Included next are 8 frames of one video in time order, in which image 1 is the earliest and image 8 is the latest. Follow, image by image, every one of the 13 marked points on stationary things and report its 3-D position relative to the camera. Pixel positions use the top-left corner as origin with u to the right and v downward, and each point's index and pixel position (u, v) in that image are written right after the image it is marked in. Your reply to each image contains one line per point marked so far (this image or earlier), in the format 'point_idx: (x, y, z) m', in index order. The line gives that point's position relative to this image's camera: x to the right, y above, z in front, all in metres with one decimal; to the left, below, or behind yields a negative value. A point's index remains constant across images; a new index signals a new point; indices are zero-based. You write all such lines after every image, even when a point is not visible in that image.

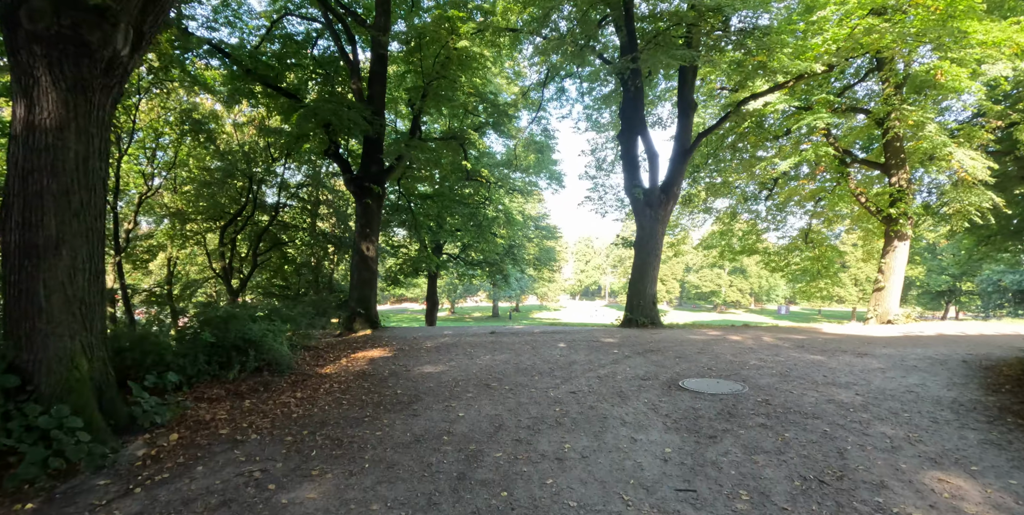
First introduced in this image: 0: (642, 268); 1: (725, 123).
0: (+2.7, -0.2, +11.3) m
1: (+4.9, +3.1, +12.4) m
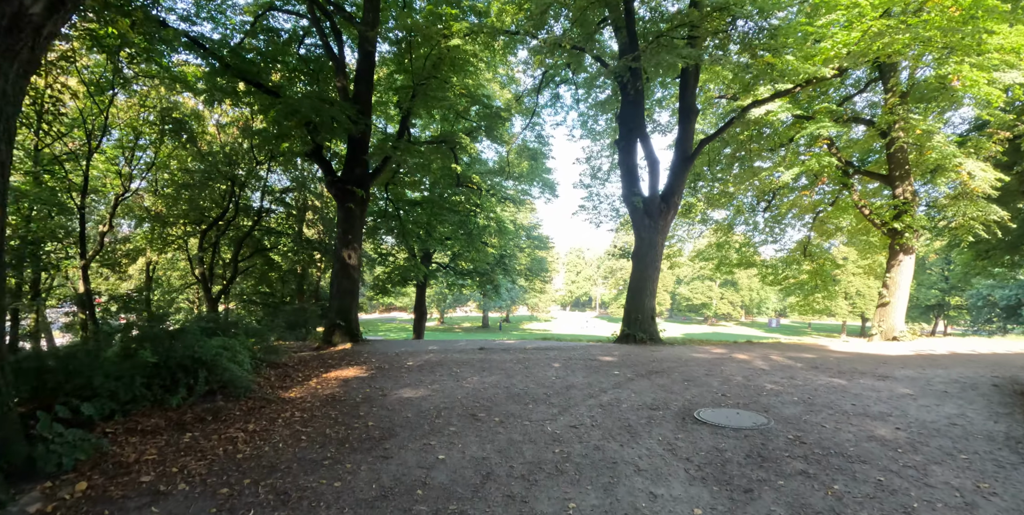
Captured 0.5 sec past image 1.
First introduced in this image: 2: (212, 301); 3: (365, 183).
0: (+2.5, -0.4, +10.7) m
1: (+4.7, +2.8, +11.9) m
2: (-10.7, -1.5, +19.5) m
3: (-3.0, +1.5, +11.0) m
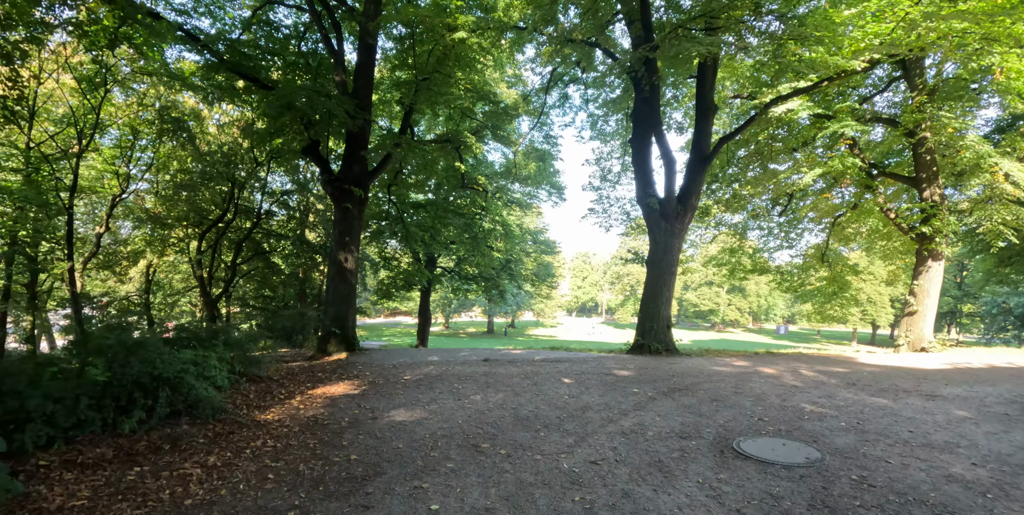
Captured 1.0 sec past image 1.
0: (+2.6, -0.5, +10.0) m
1: (+4.9, +2.7, +11.2) m
2: (-10.5, -1.6, +19.0) m
3: (-2.8, +1.4, +10.4) m
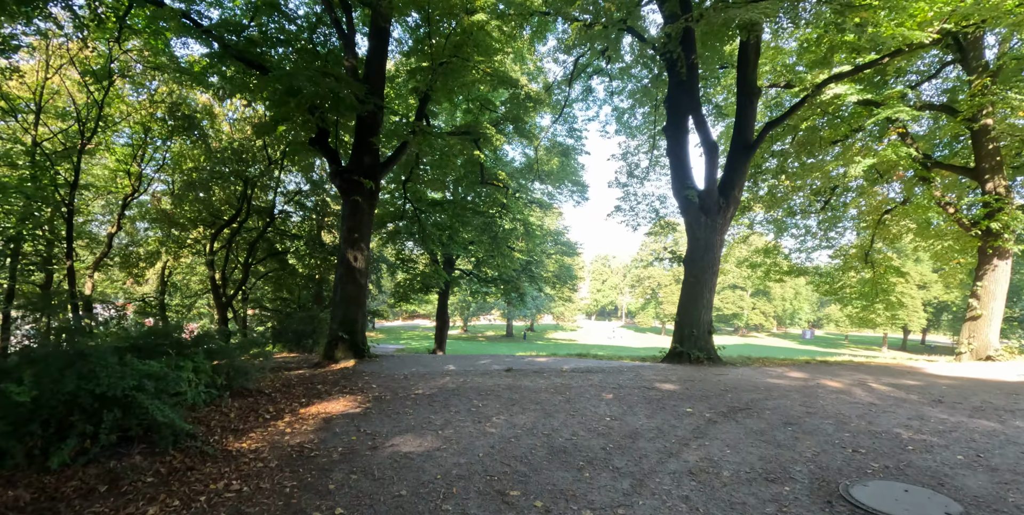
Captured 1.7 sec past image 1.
0: (+3.0, -0.5, +9.1) m
1: (+5.3, +2.7, +10.2) m
2: (-9.8, -1.6, +18.5) m
3: (-2.4, +1.5, +9.7) m
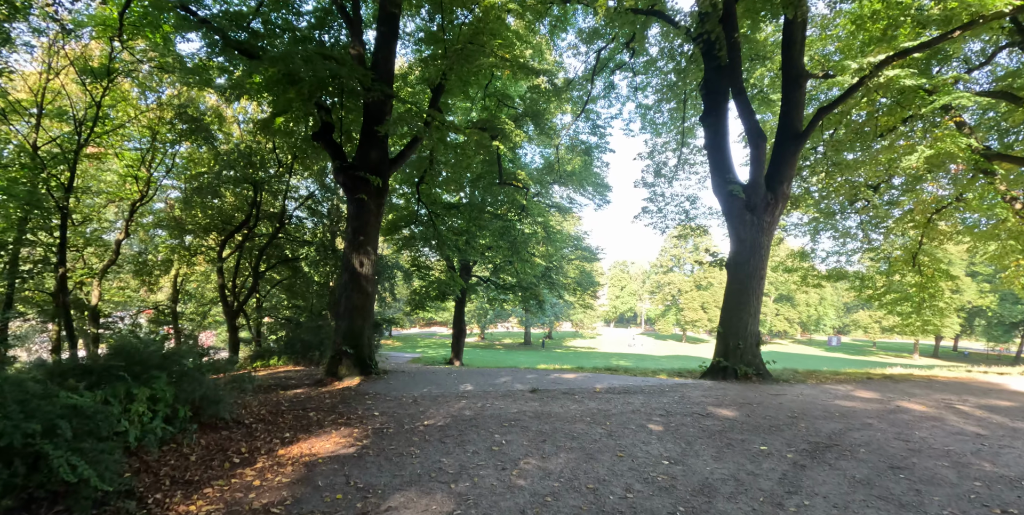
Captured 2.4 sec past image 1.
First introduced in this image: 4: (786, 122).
0: (+3.4, -0.5, +8.1) m
1: (+5.7, +2.7, +9.2) m
2: (-9.2, -1.8, +17.9) m
3: (-2.1, +1.4, +8.9) m
4: (+4.2, +2.1, +8.4) m
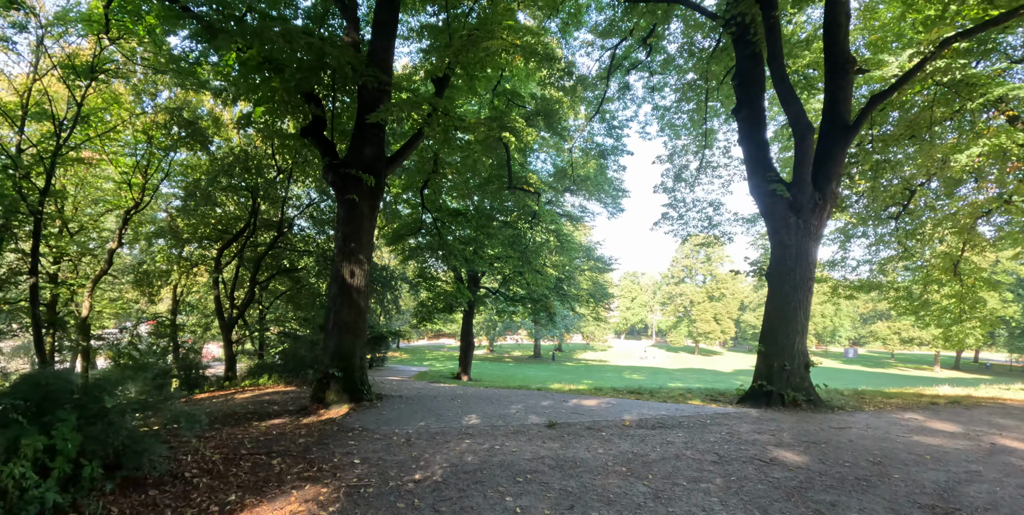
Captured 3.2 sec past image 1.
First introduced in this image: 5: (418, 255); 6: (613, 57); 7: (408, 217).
0: (+3.5, -0.7, +7.1) m
1: (+5.9, +2.5, +8.3) m
2: (-8.9, -2.2, +17.1) m
3: (-1.9, +1.2, +8.0) m
4: (+4.4, +2.0, +7.5) m
5: (-2.6, +0.1, +14.8) m
6: (+2.7, +5.3, +14.6) m
7: (-2.9, +1.1, +15.4) m
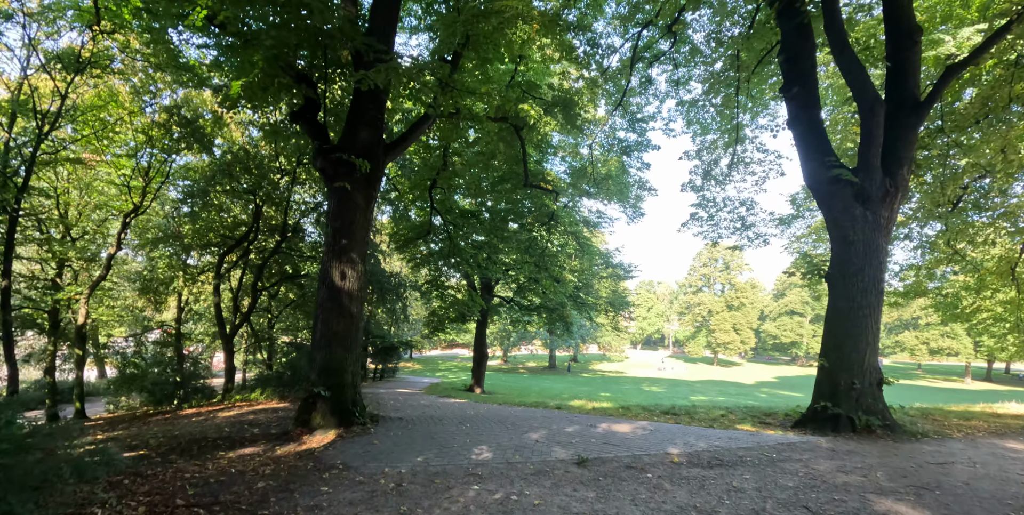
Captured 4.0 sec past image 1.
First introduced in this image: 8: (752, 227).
0: (+3.7, -0.6, +6.0) m
1: (+6.1, +2.5, +7.2) m
2: (-8.4, -2.4, +16.3) m
3: (-1.7, +1.2, +7.1) m
4: (+4.6, +2.0, +6.4) m
5: (-2.2, -0.1, +13.9) m
6: (+3.1, +5.1, +13.6) m
7: (-2.5, +1.0, +14.6) m
8: (+5.5, +0.7, +12.6) m
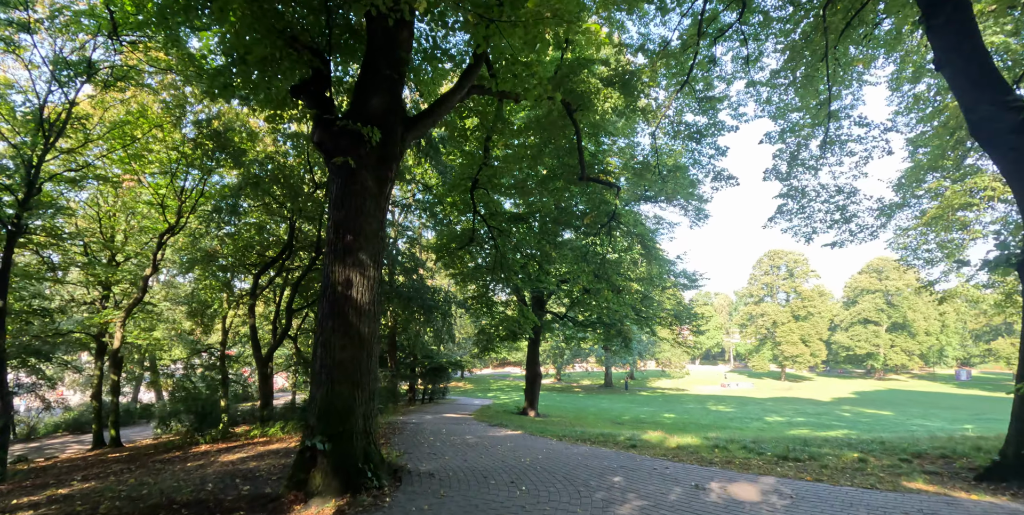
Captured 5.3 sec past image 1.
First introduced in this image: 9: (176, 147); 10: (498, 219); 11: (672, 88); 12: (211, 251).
0: (+4.2, -0.5, +4.1) m
1: (+6.6, +2.7, +5.2) m
2: (-6.9, -2.9, +15.3) m
3: (-1.1, +1.2, +5.7) m
4: (+5.0, +2.2, +4.5) m
5: (-1.0, -0.3, +12.5) m
6: (+4.1, +5.1, +11.9) m
7: (-1.3, +0.7, +13.2) m
8: (+6.5, +0.7, +10.6) m
9: (-8.8, +2.9, +14.3) m
10: (-0.3, +0.8, +12.0) m
11: (+3.3, +3.5, +11.5) m
12: (-8.5, +0.2, +15.4) m
